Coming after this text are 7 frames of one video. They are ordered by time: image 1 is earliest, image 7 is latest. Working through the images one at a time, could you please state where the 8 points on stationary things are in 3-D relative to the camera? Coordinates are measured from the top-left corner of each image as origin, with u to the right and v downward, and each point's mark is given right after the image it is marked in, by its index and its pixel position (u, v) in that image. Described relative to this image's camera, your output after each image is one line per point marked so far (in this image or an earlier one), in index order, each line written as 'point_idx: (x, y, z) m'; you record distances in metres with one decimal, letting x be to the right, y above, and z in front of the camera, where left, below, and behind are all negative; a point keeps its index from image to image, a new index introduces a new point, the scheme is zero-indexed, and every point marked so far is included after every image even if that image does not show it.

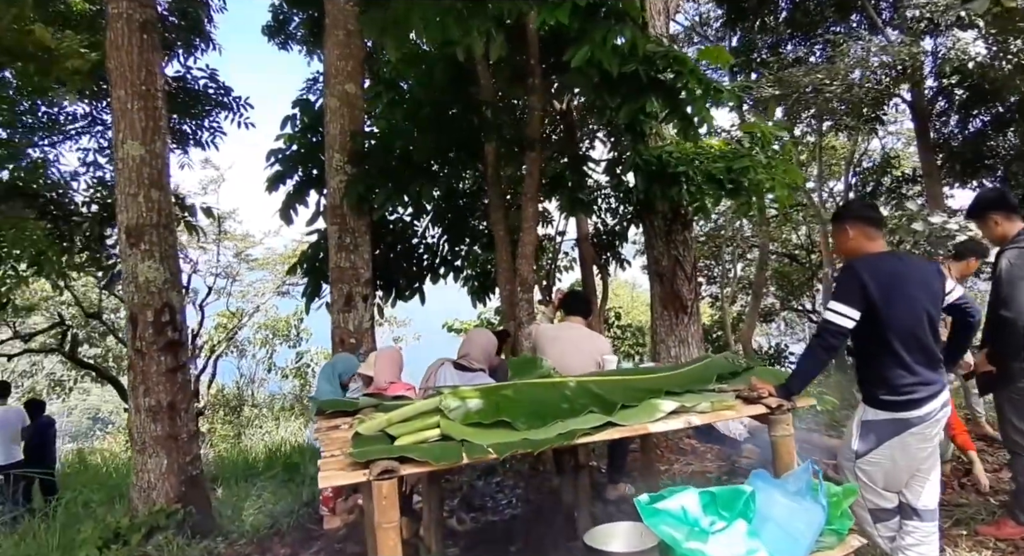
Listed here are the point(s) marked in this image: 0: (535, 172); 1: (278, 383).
0: (+0.2, +0.8, +6.3) m
1: (-4.0, -1.7, +14.0) m
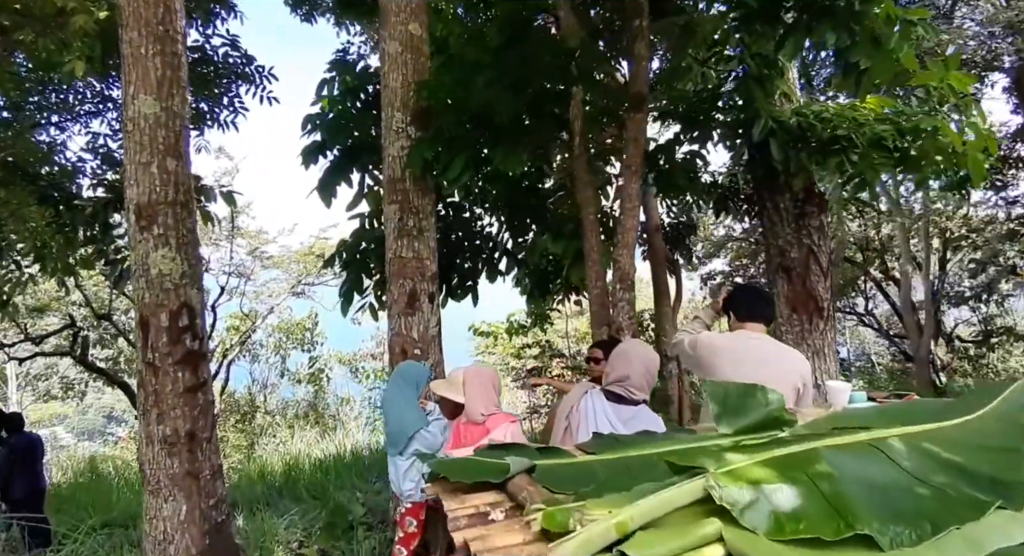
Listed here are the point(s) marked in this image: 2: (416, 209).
0: (+0.8, +0.8, +5.1) m
1: (-3.3, -1.7, +12.8) m
2: (-0.5, +0.4, +4.5) m
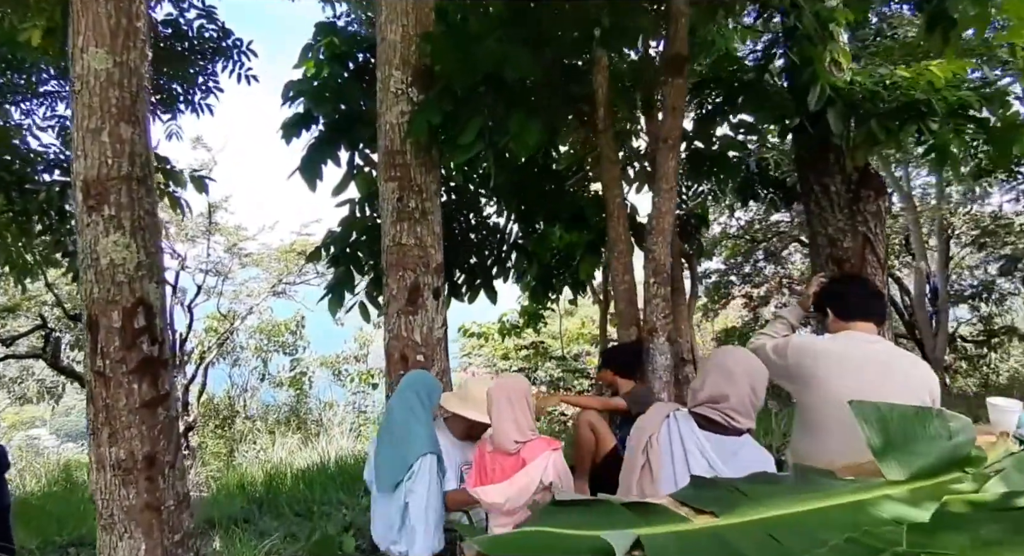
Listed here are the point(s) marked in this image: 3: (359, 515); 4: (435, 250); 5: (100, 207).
0: (+0.9, +0.9, +4.4) m
1: (-3.4, -1.6, +12.1) m
2: (-0.4, +0.4, +3.8) m
3: (-1.2, -1.9, +6.8) m
4: (-0.3, +0.1, +3.8) m
5: (-1.7, +0.3, +3.5) m
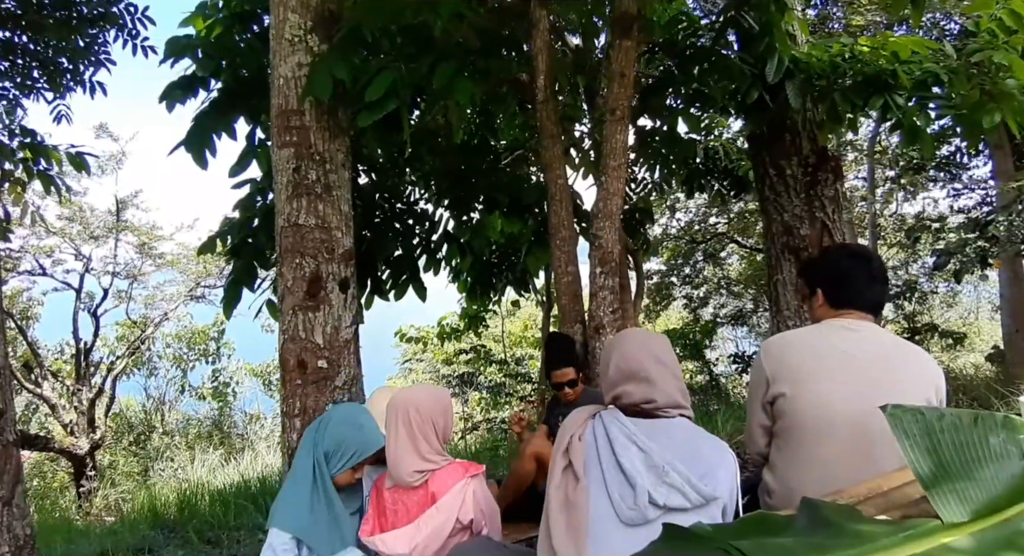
0: (+0.5, +0.9, +3.9) m
1: (-4.3, -1.7, +11.2) m
2: (-0.7, +0.5, +3.1) m
3: (-1.7, -1.9, +6.0) m
4: (-0.6, +0.2, +3.1) m
5: (-2.0, +0.3, +2.7) m
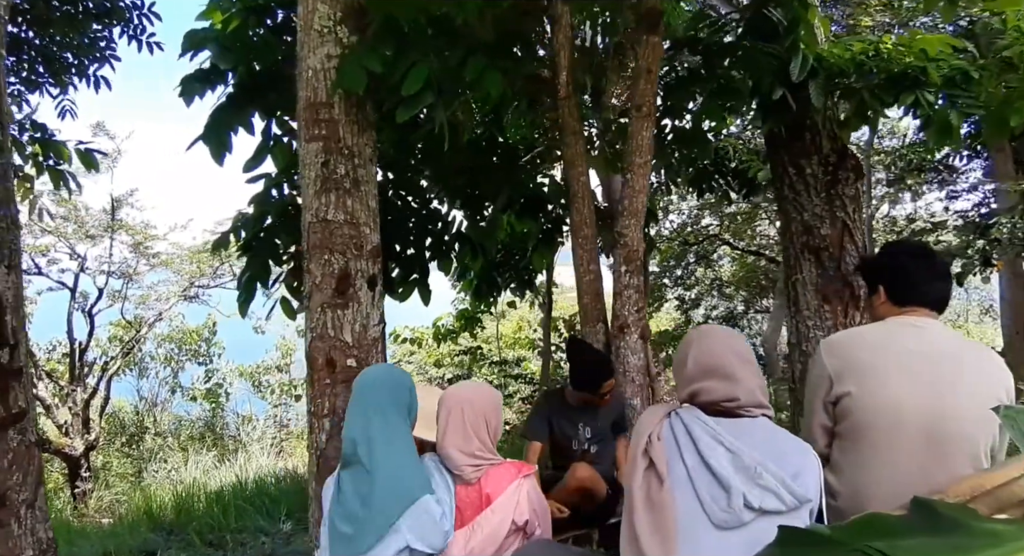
0: (+0.6, +0.9, +3.8) m
1: (-4.3, -1.7, +11.0) m
2: (-0.6, +0.5, +3.0) m
3: (-1.7, -1.9, +5.9) m
4: (-0.5, +0.2, +3.1) m
5: (-1.9, +0.3, +2.7) m
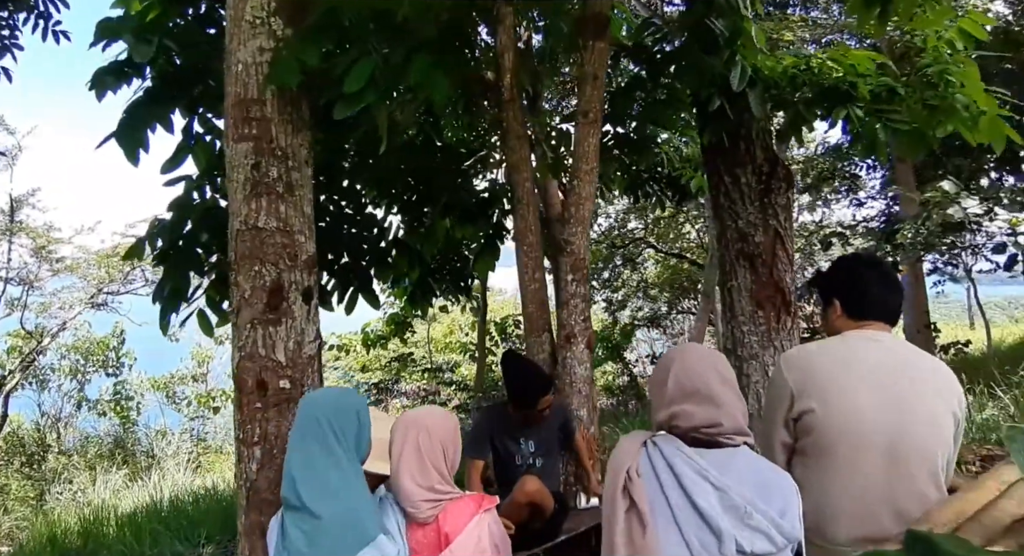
0: (+0.4, +0.9, +3.7) m
1: (-5.1, -1.8, +10.4) m
2: (-0.8, +0.4, +2.8) m
3: (-2.1, -2.0, +5.6) m
4: (-0.7, +0.1, +2.8) m
5: (-2.0, +0.3, +2.3) m
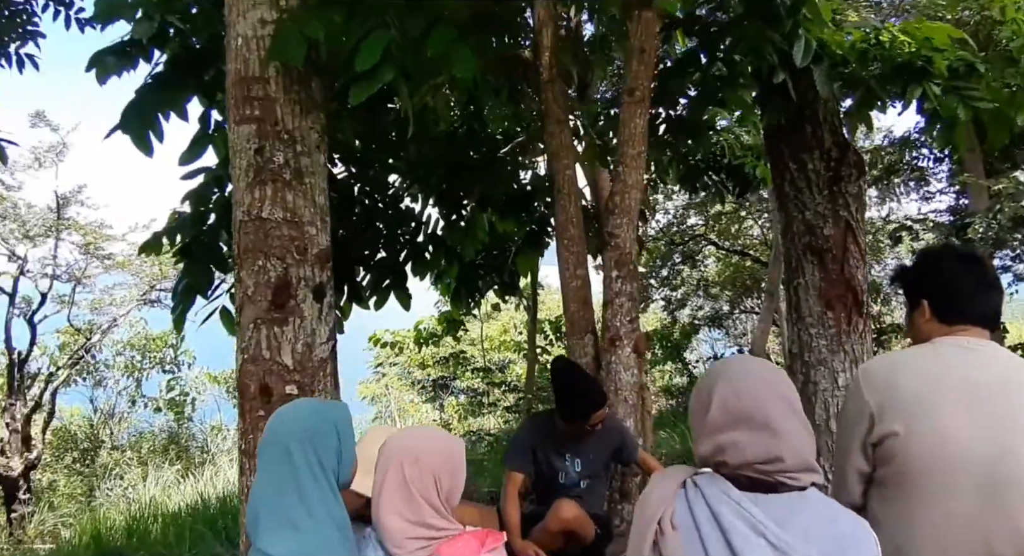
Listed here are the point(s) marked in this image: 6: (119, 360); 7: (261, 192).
0: (+0.5, +0.9, +3.3) m
1: (-4.5, -1.7, +10.4) m
2: (-0.7, +0.4, +2.5) m
3: (-1.8, -1.9, +5.4) m
4: (-0.6, +0.1, +2.6) m
5: (-1.9, +0.3, +2.1) m
6: (-4.8, -1.0, +10.4) m
7: (-0.7, +0.3, +2.5) m
